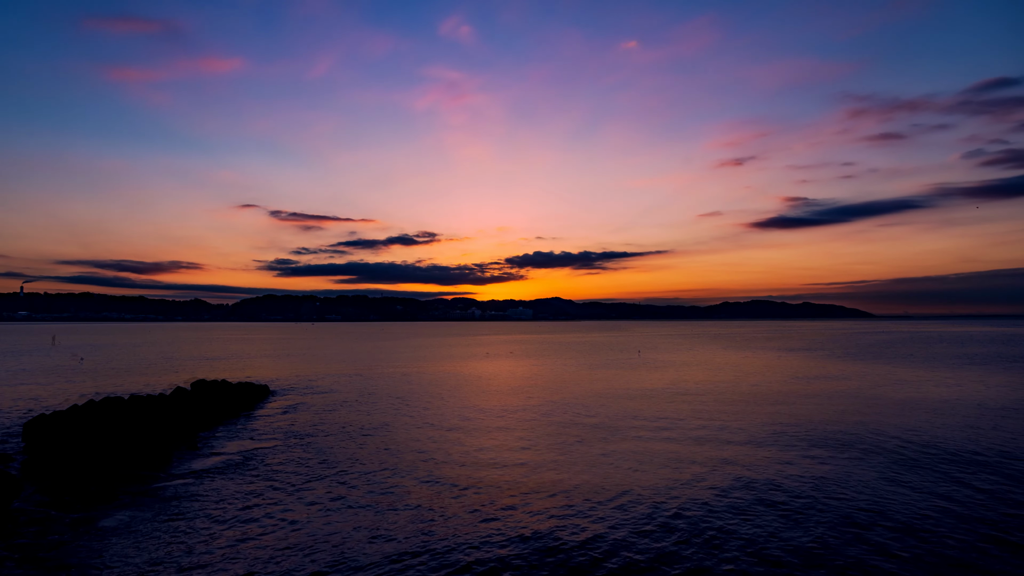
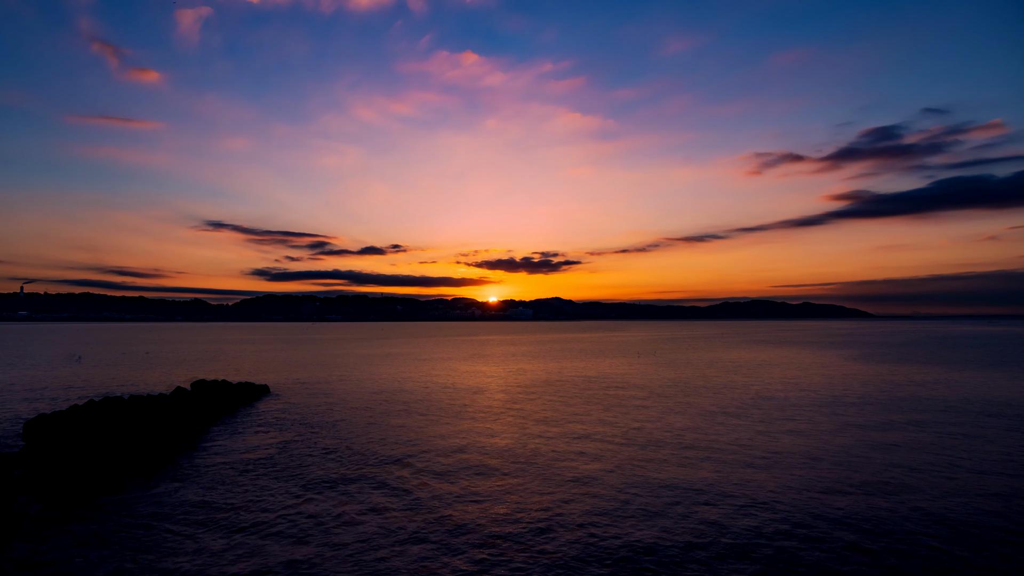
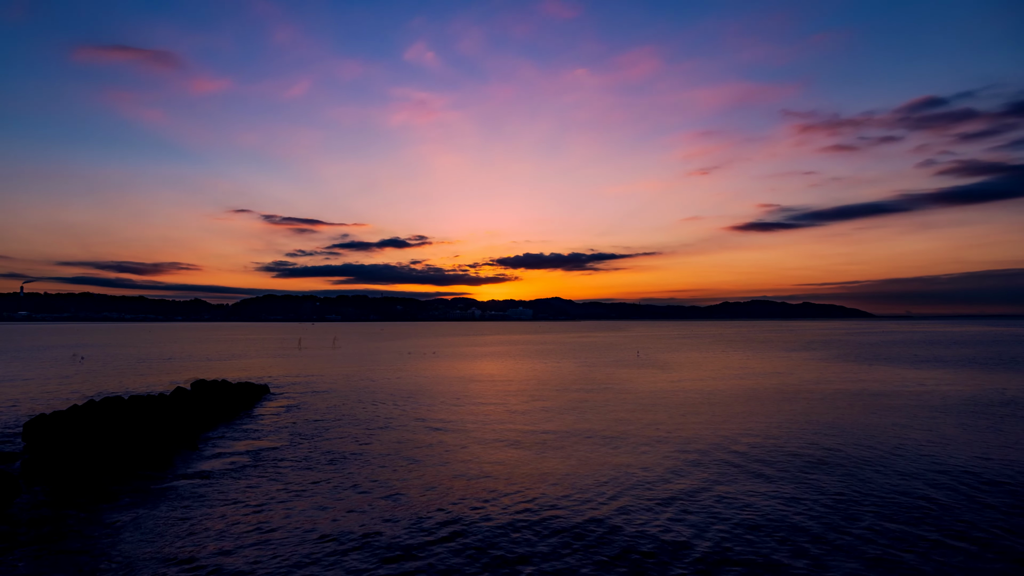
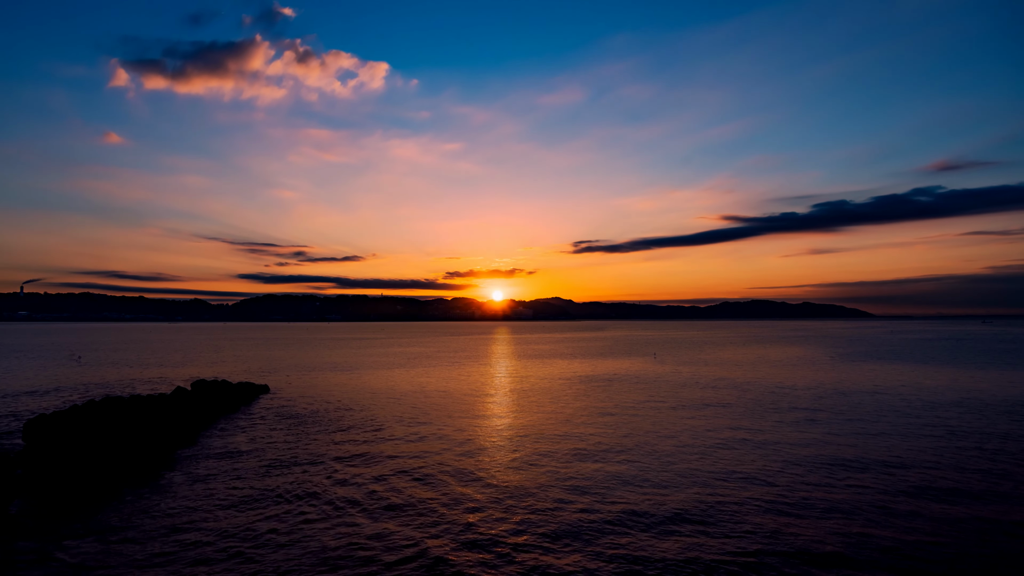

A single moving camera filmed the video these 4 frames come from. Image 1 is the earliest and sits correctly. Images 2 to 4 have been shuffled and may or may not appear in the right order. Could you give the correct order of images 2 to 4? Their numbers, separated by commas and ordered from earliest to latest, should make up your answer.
3, 2, 4
